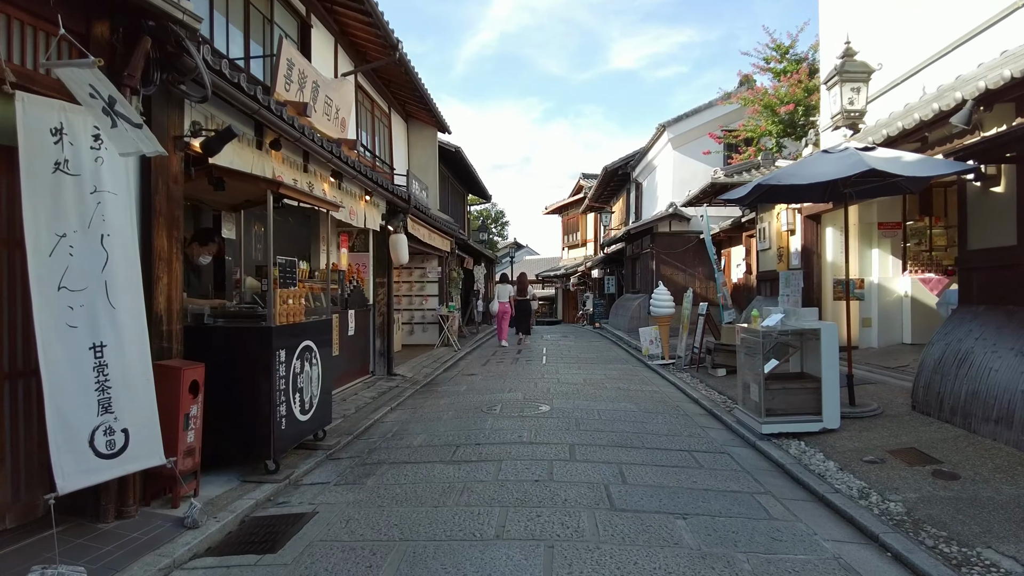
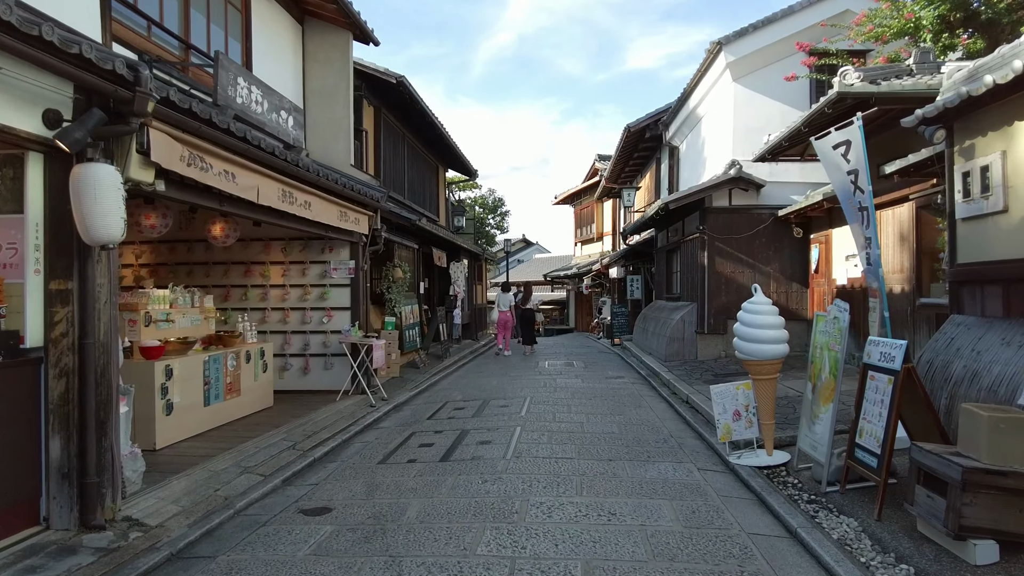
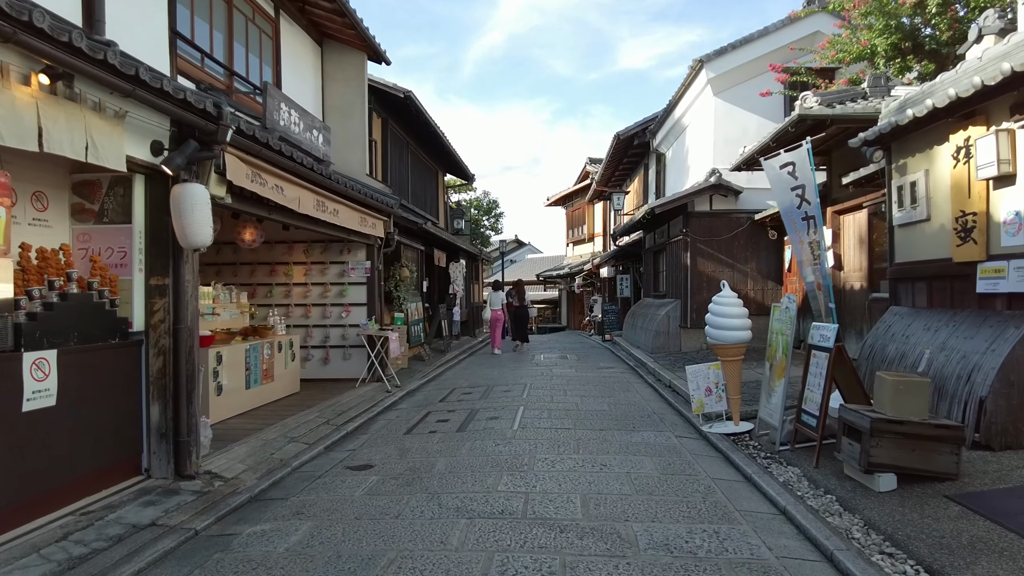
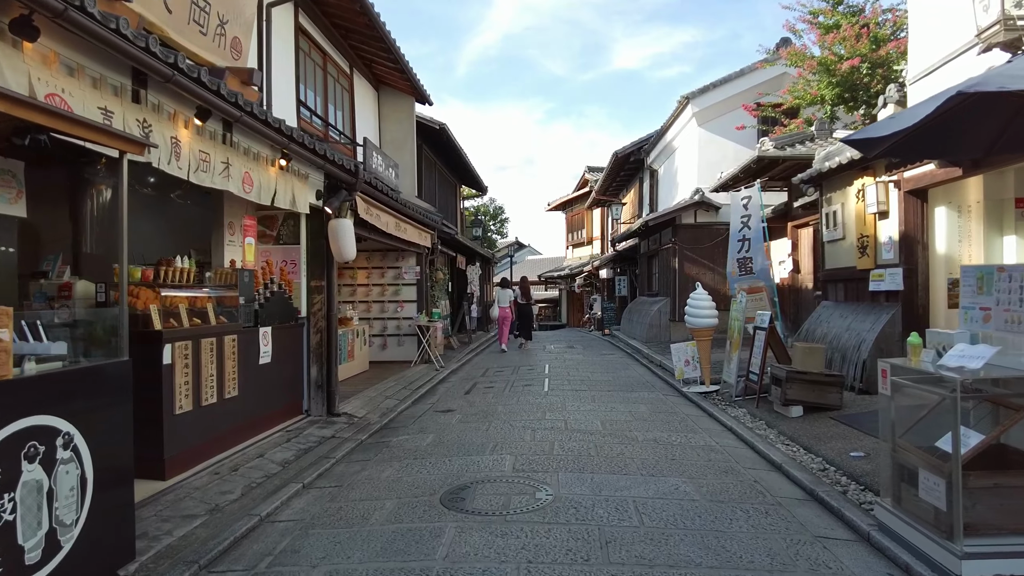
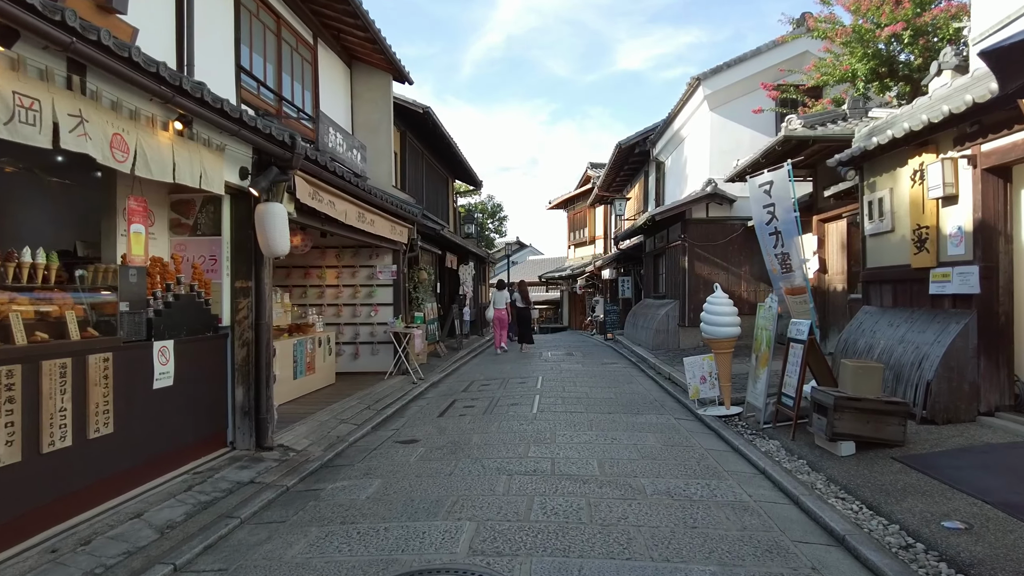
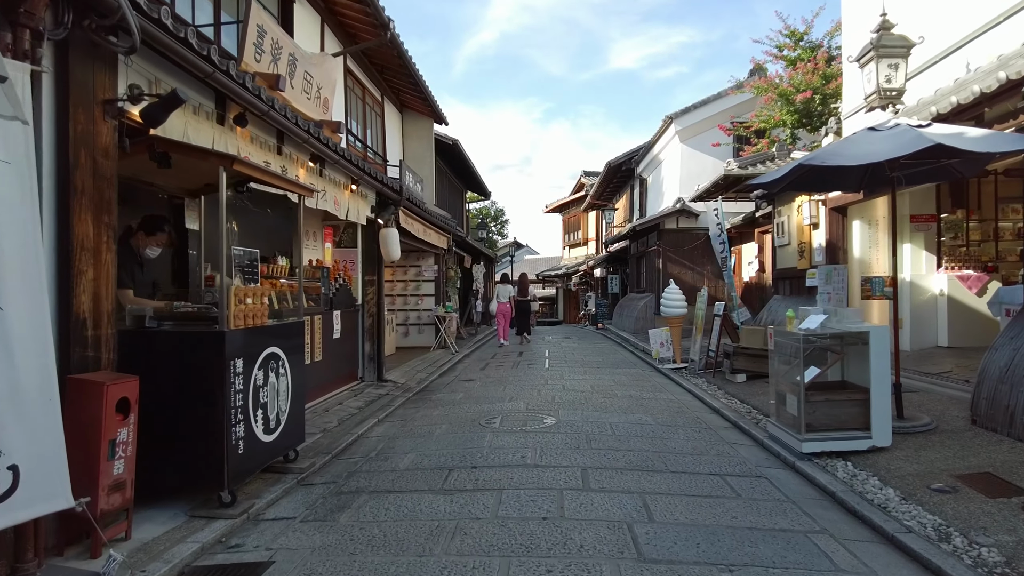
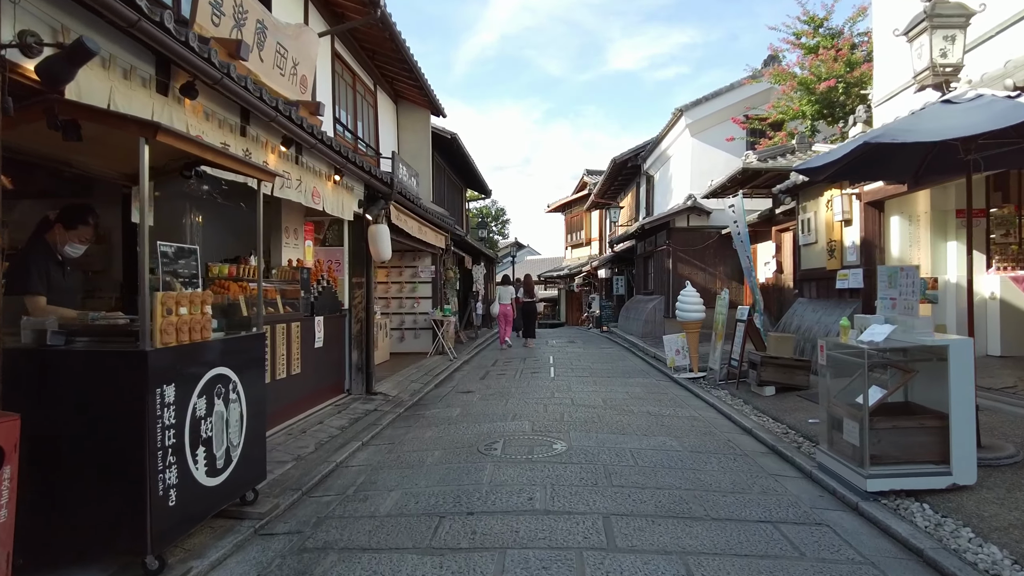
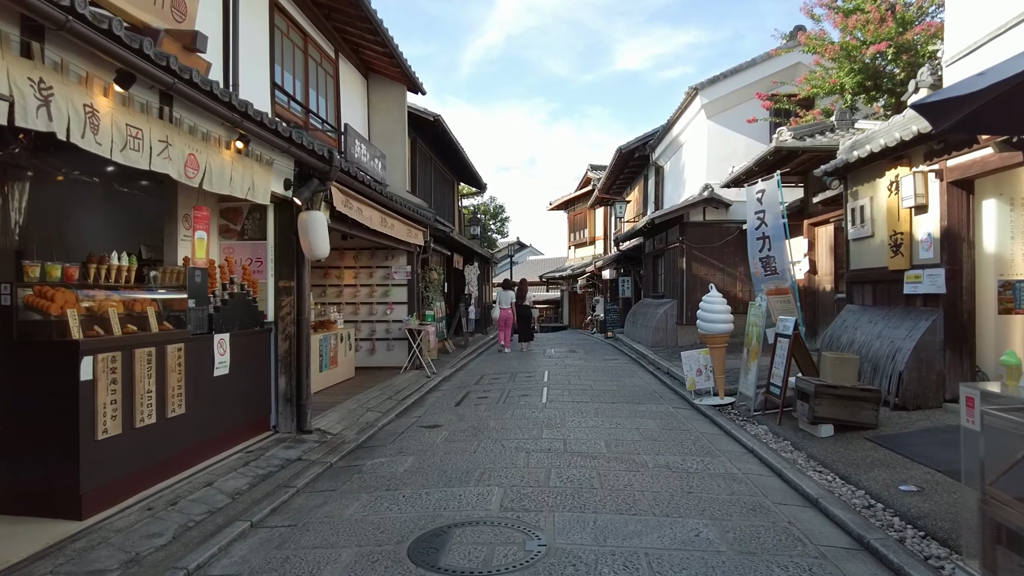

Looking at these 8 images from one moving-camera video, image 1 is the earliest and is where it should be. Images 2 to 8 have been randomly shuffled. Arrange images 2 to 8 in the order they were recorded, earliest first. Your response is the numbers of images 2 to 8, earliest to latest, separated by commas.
6, 7, 4, 8, 5, 3, 2
